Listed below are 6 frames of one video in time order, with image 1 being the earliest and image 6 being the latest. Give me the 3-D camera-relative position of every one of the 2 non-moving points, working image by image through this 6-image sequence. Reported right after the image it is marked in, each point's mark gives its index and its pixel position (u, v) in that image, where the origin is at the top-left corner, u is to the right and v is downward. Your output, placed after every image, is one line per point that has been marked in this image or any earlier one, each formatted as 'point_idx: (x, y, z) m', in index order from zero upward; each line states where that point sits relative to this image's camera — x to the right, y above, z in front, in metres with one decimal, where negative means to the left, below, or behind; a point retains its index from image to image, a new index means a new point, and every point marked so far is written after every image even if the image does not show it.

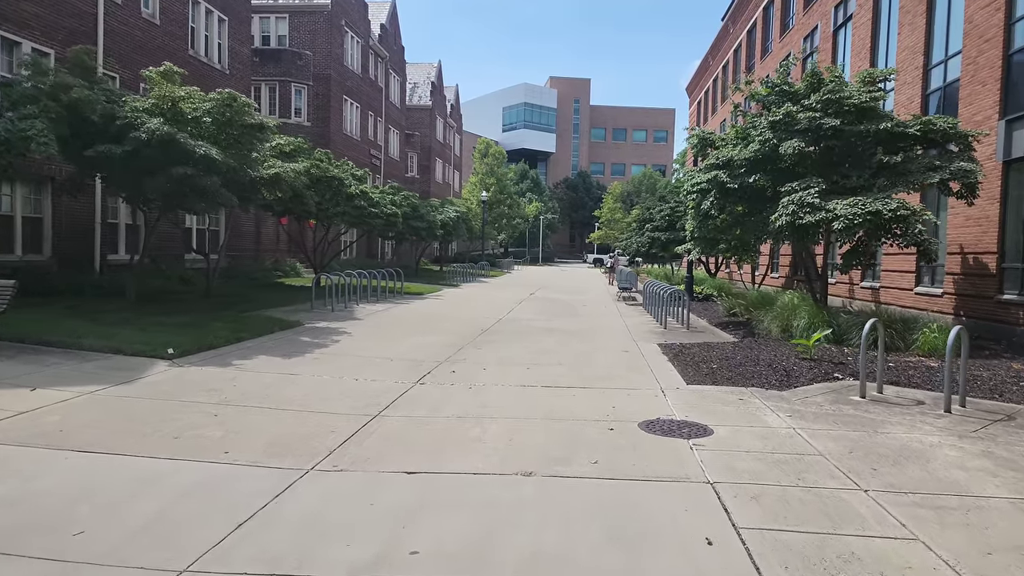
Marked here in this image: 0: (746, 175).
0: (+5.0, +2.4, +13.5) m
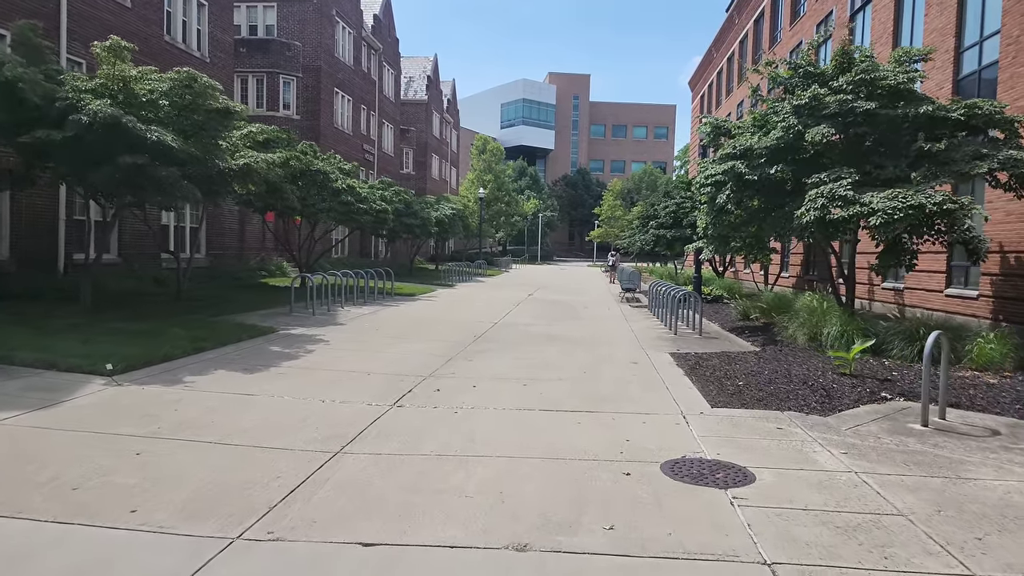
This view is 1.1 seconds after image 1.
0: (+4.9, +2.4, +12.2) m
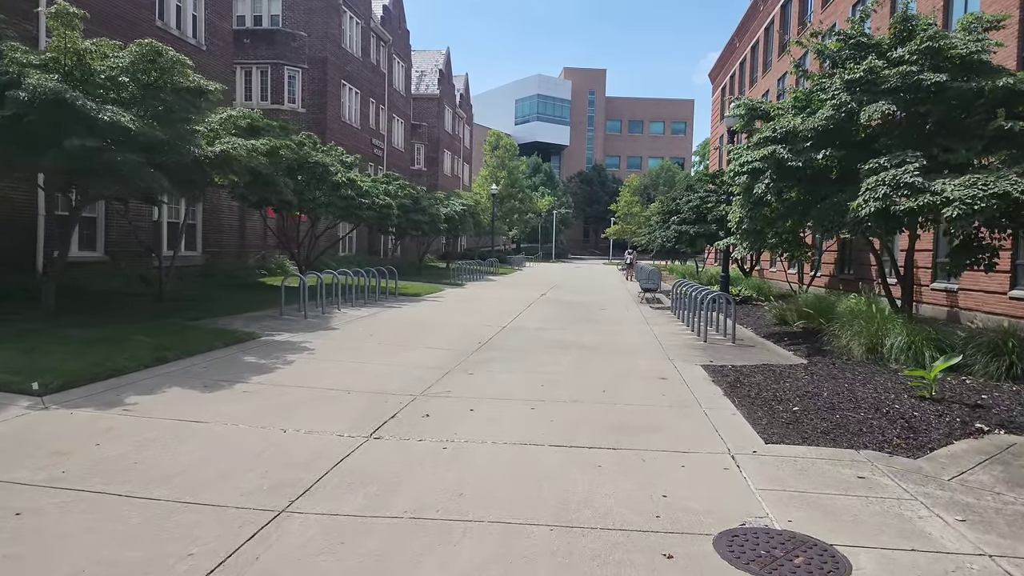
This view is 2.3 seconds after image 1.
0: (+5.1, +2.3, +10.7) m
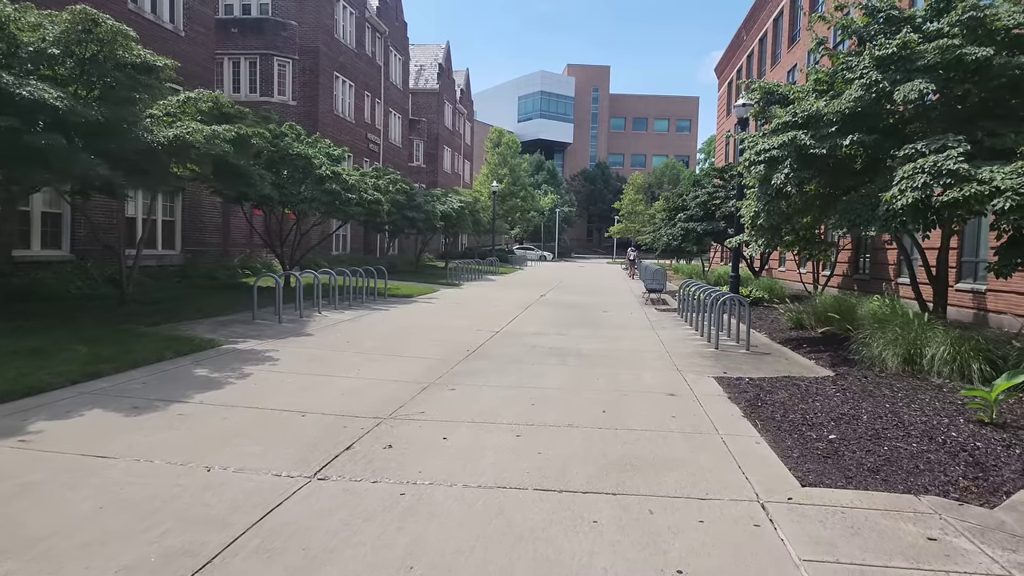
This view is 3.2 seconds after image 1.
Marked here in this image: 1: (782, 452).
0: (+4.9, +2.3, +9.6) m
1: (+2.3, -1.4, +5.3) m
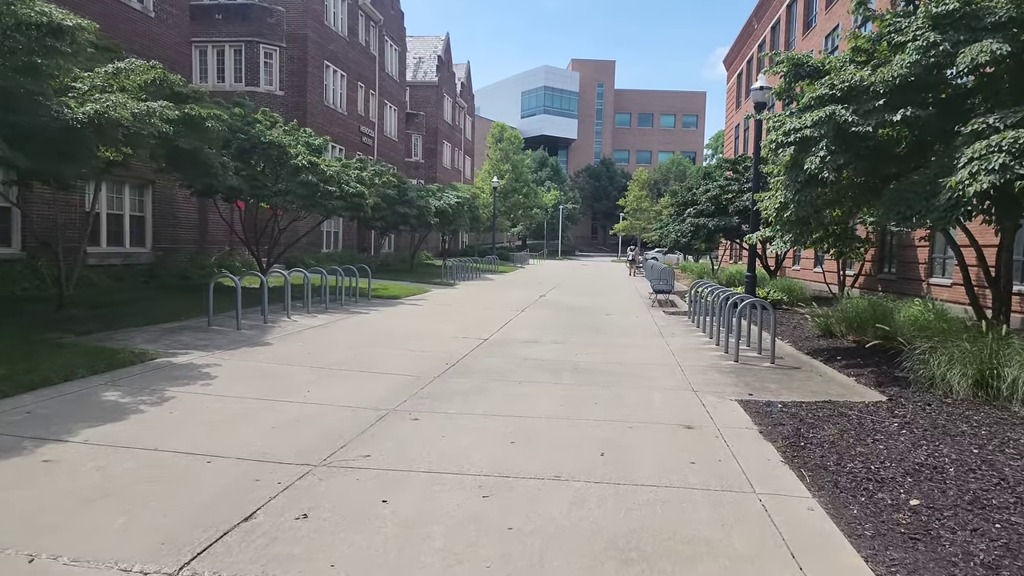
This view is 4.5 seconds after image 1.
0: (+4.8, +2.3, +8.1) m
1: (+2.1, -1.5, +3.9) m
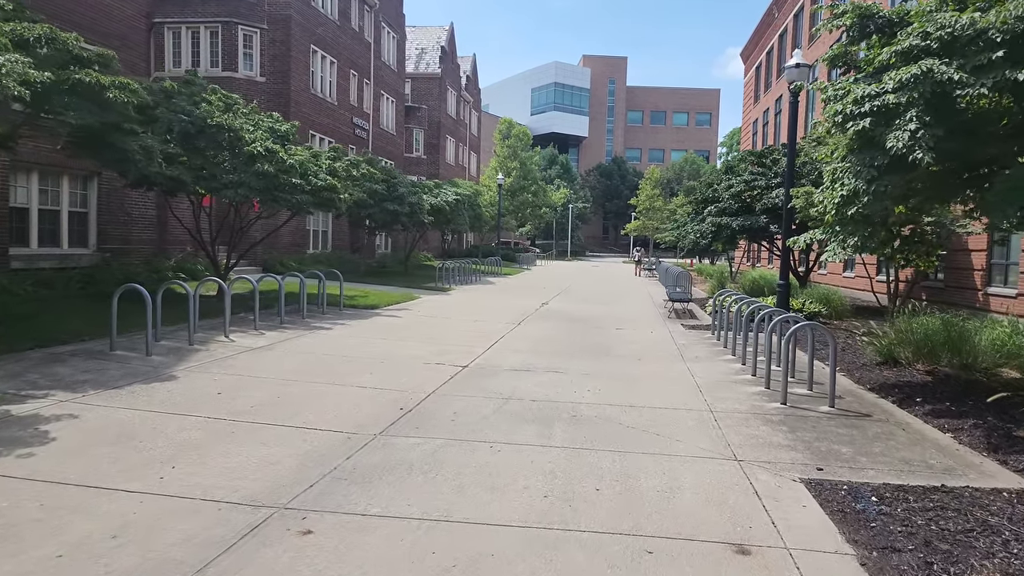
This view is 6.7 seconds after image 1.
0: (+4.5, +2.0, +5.8) m
1: (+1.7, -1.7, +1.6) m
